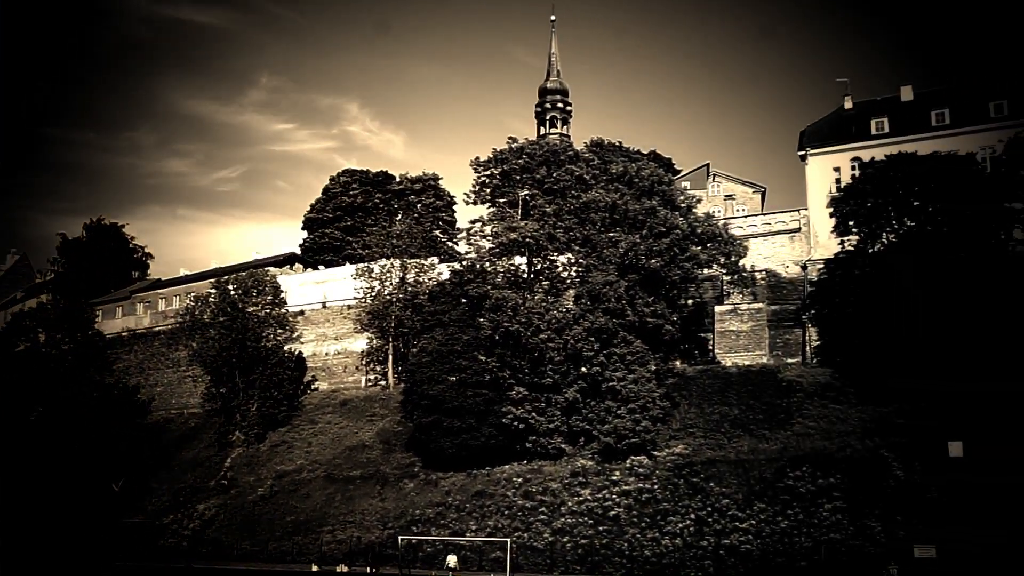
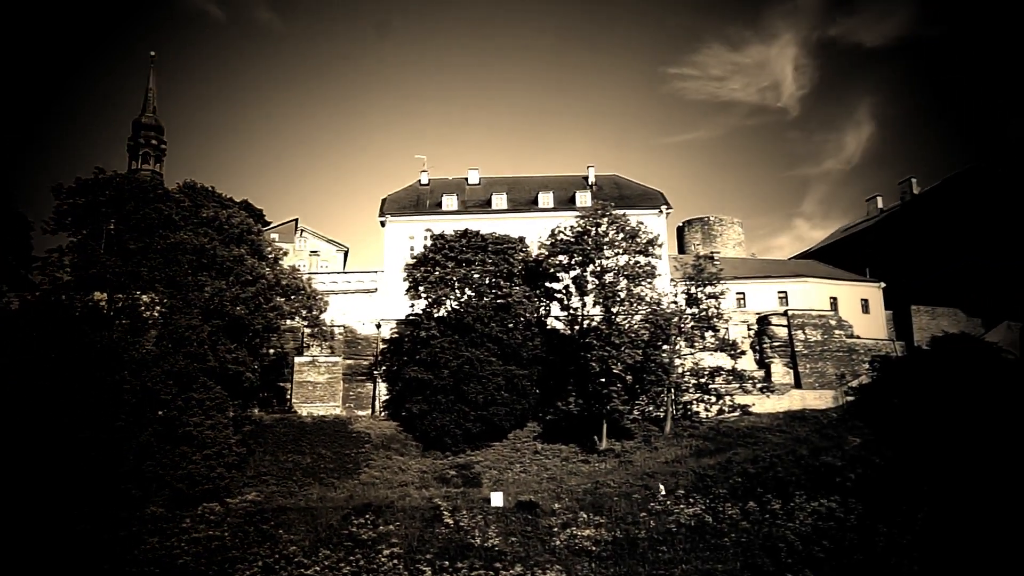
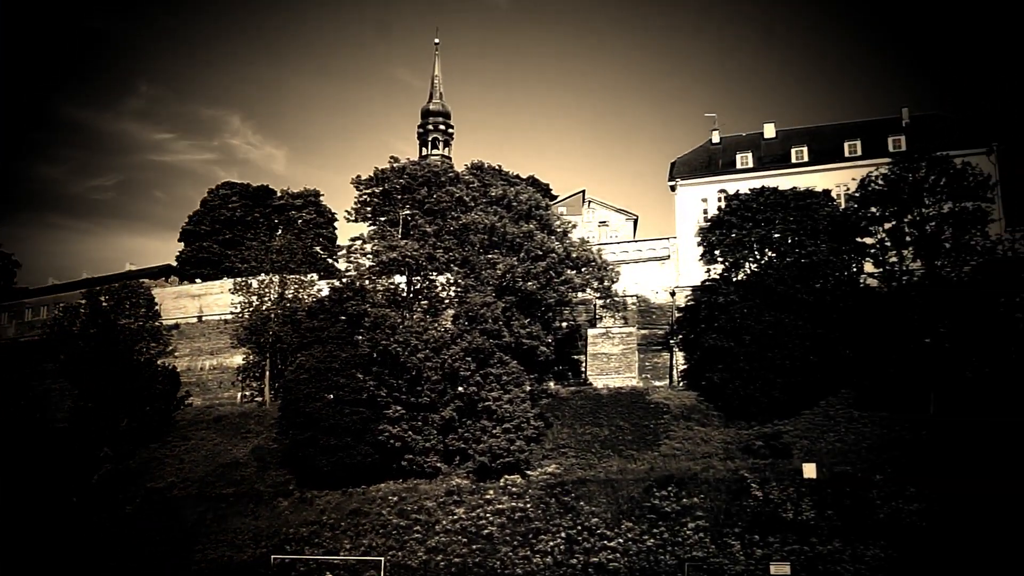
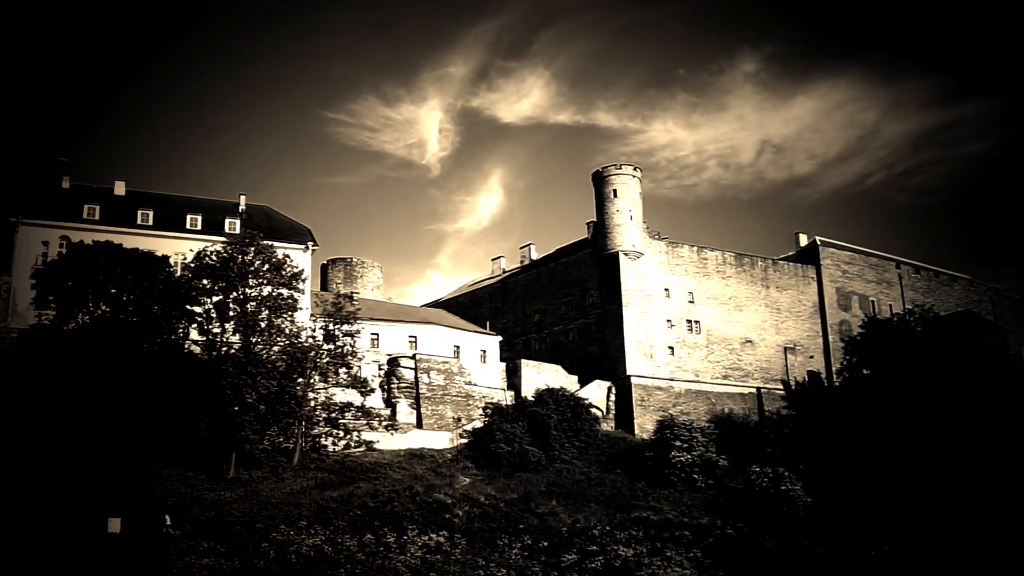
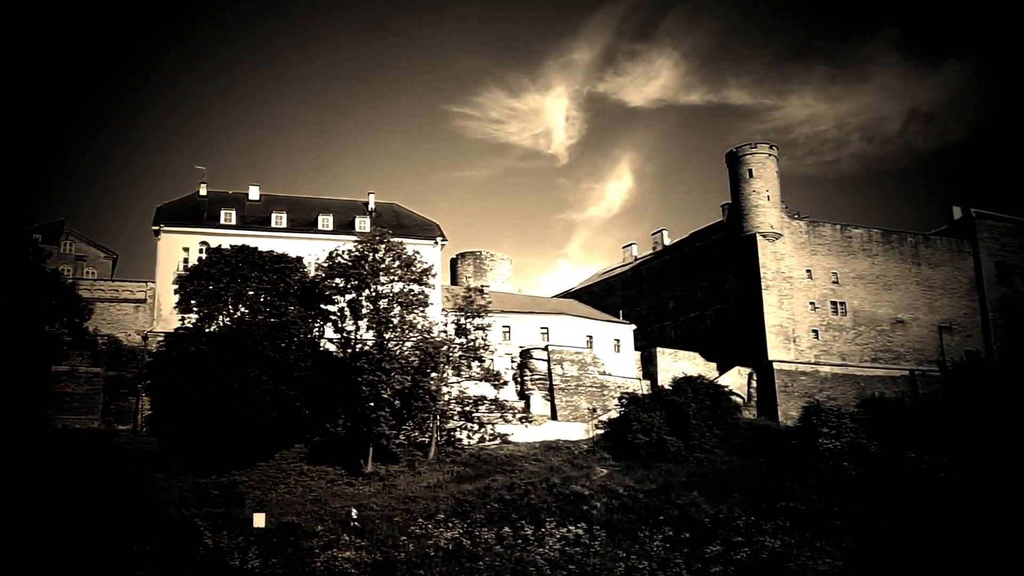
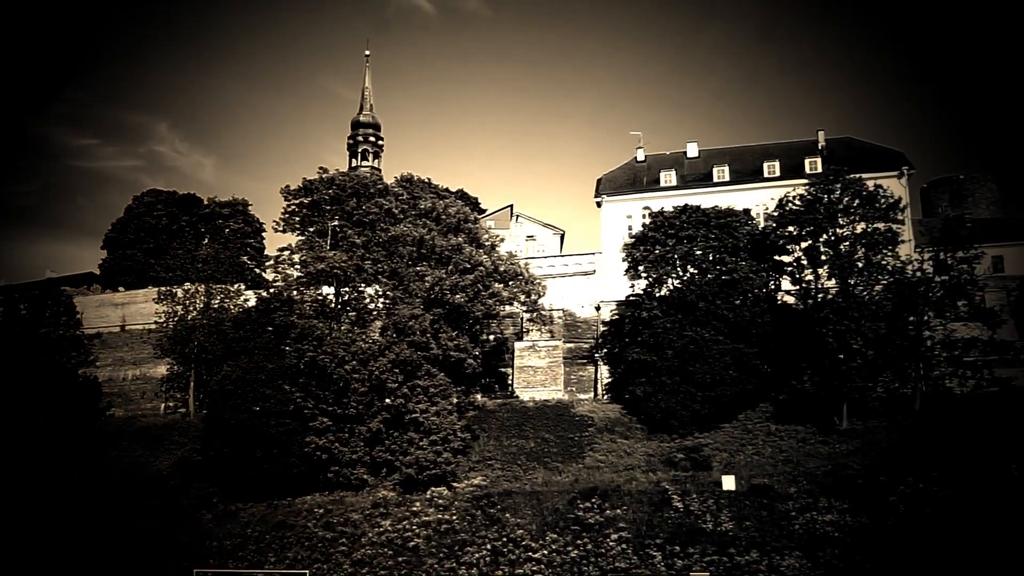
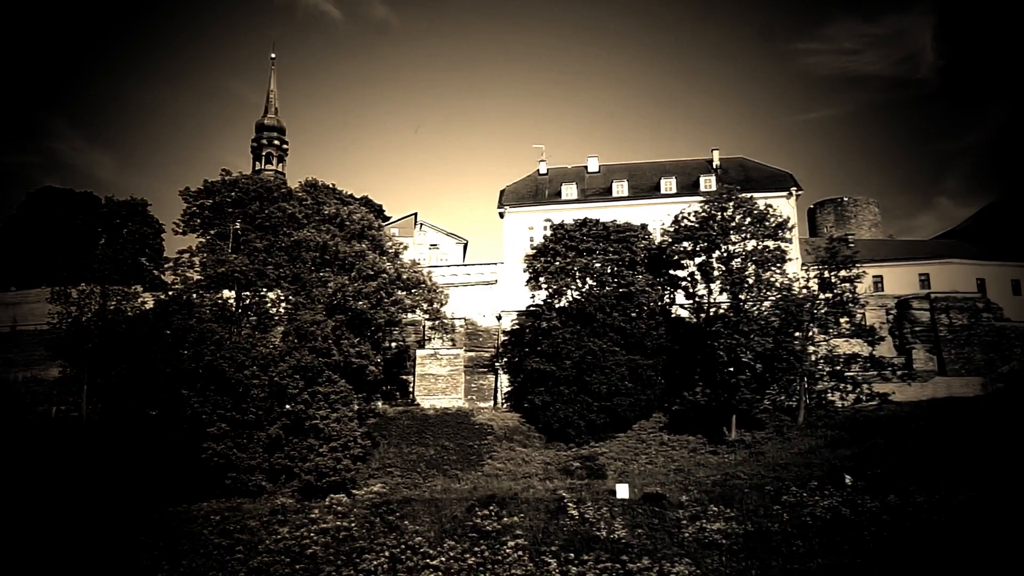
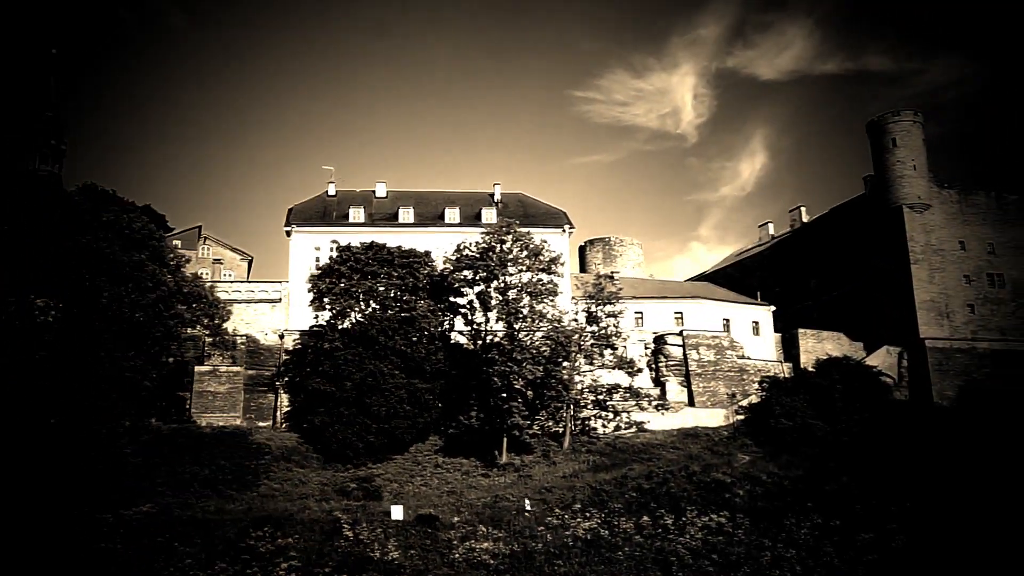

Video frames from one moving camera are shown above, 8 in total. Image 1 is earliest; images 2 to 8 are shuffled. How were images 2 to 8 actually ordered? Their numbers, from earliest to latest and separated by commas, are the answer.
3, 6, 7, 2, 8, 5, 4
